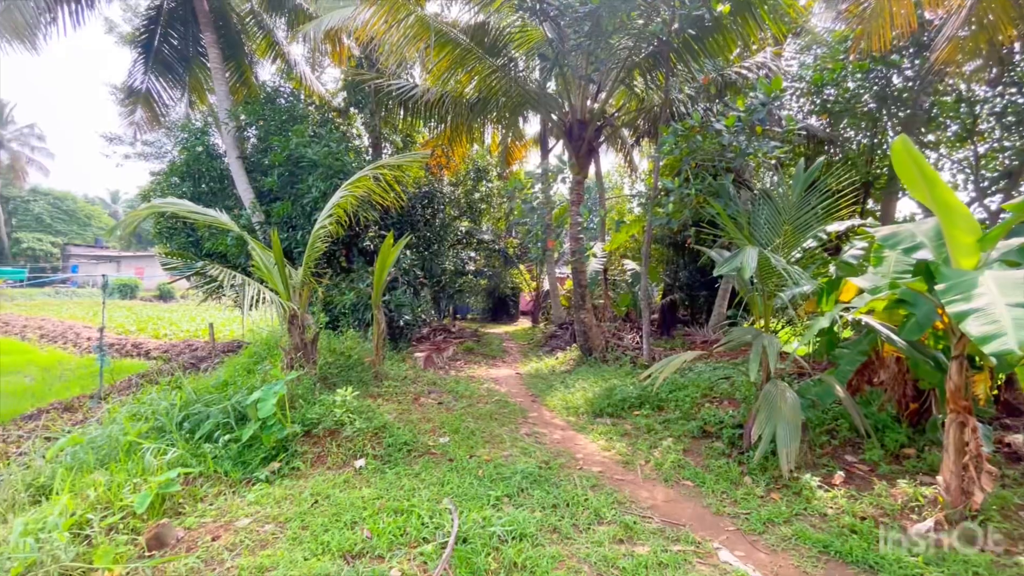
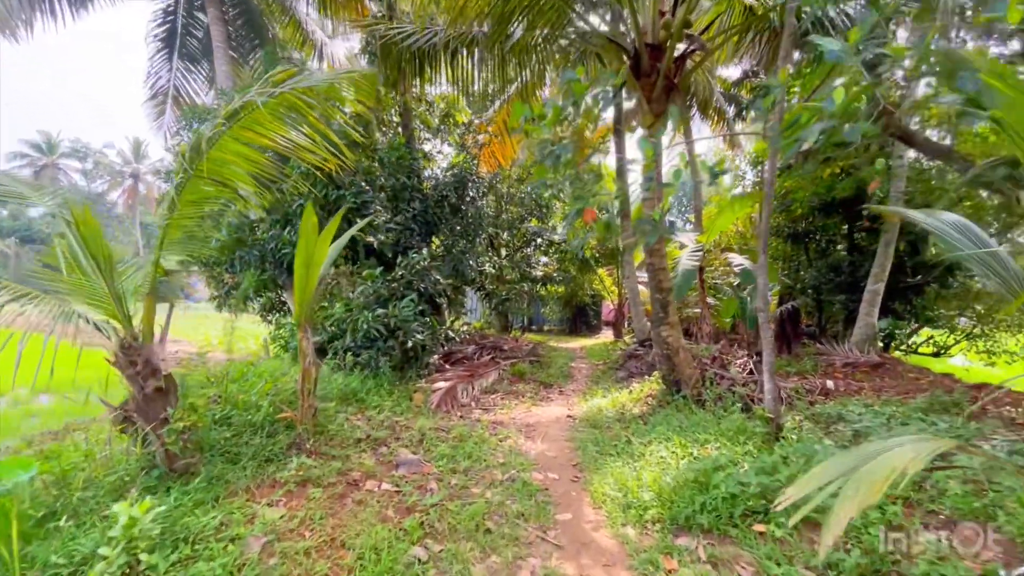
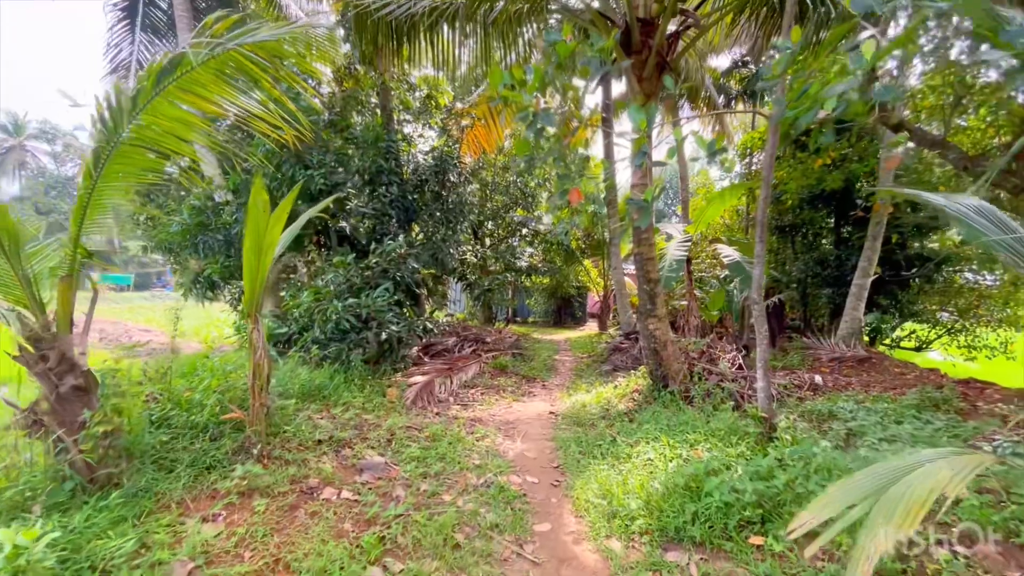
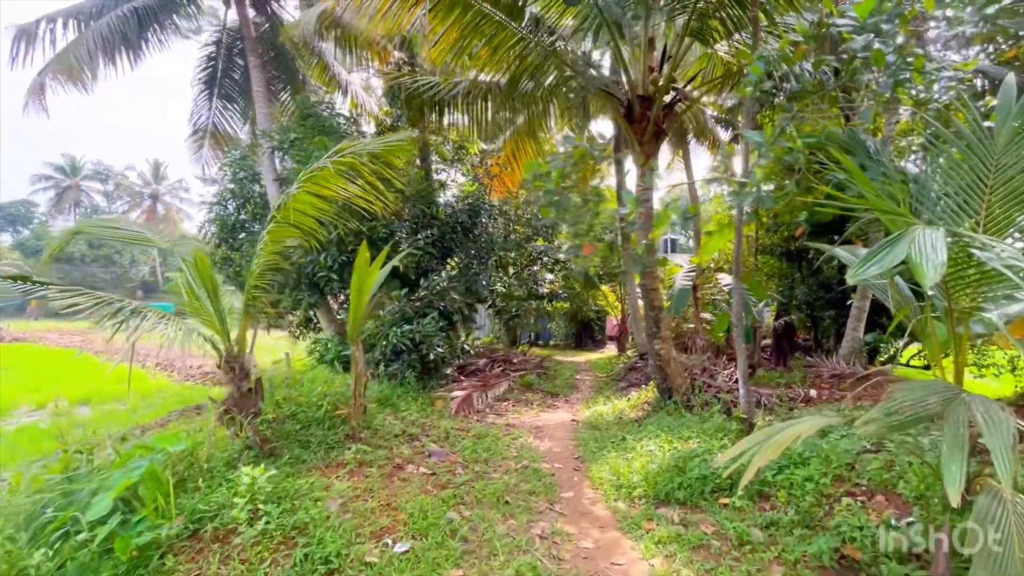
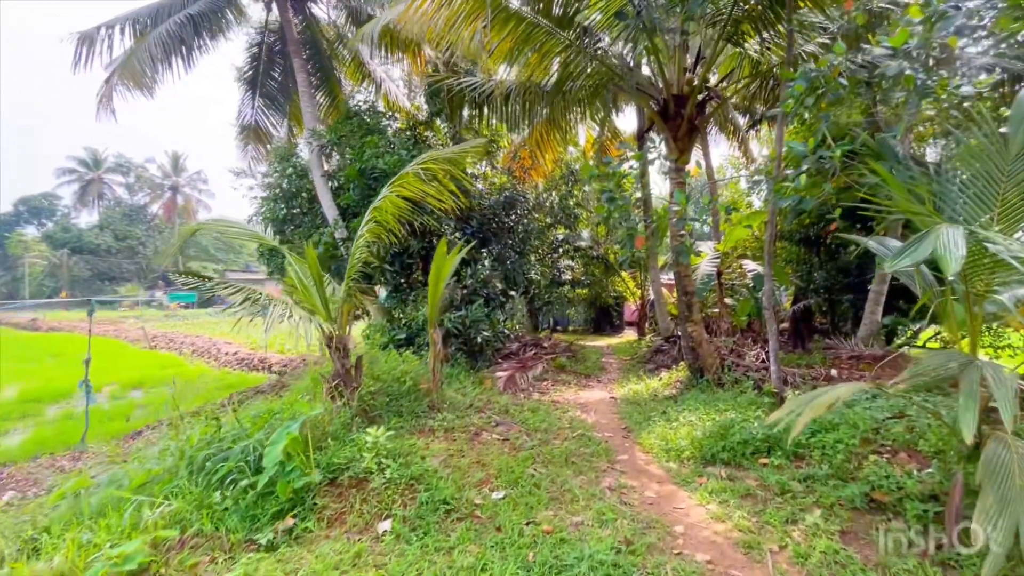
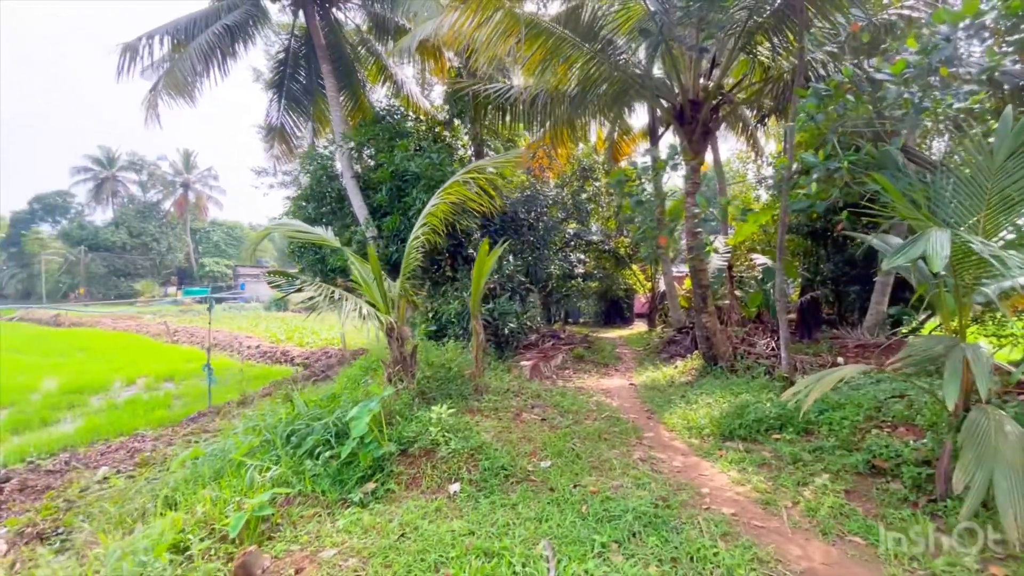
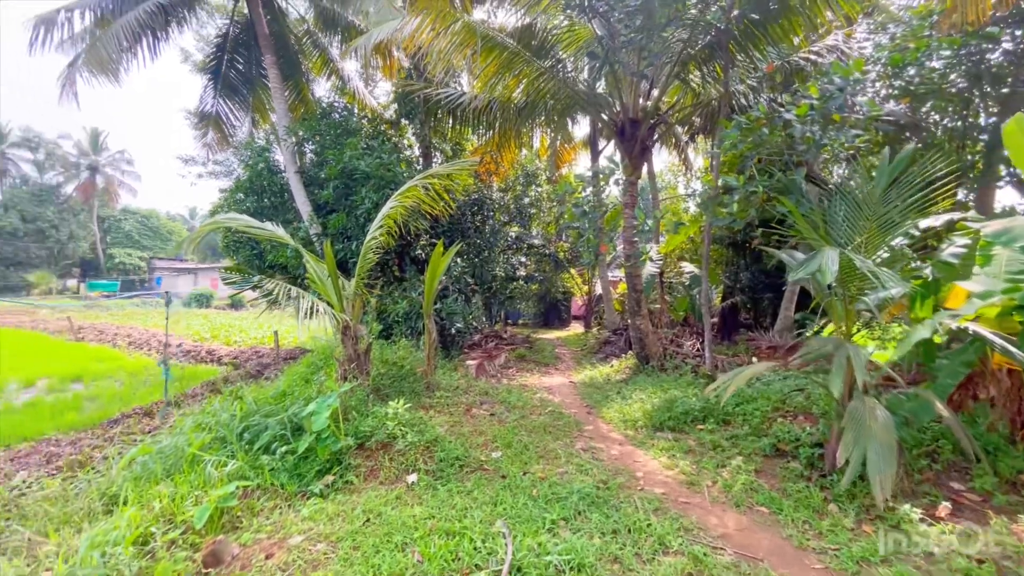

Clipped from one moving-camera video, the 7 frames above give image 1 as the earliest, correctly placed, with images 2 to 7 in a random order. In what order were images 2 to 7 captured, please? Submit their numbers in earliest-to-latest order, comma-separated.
7, 6, 5, 4, 2, 3
